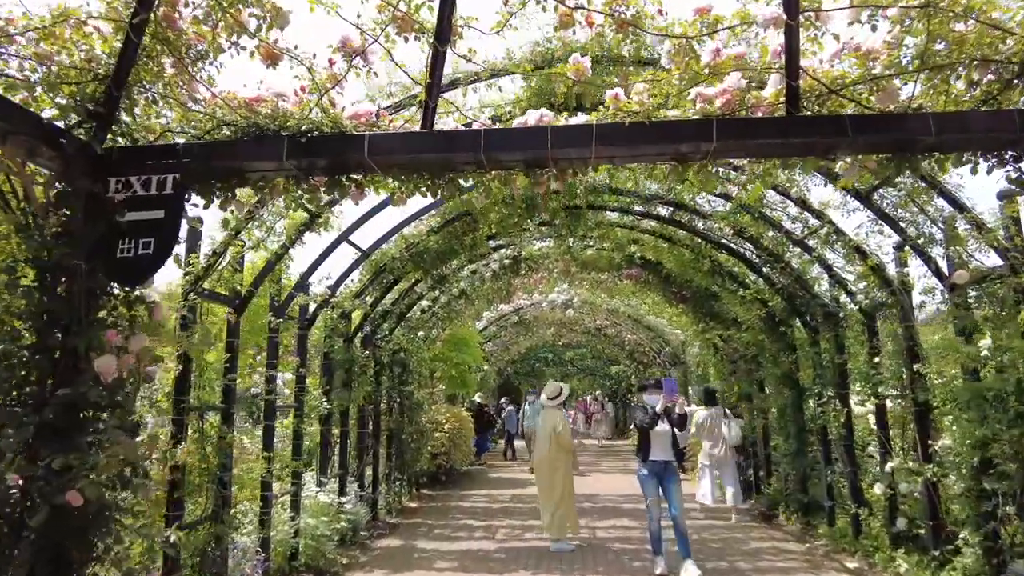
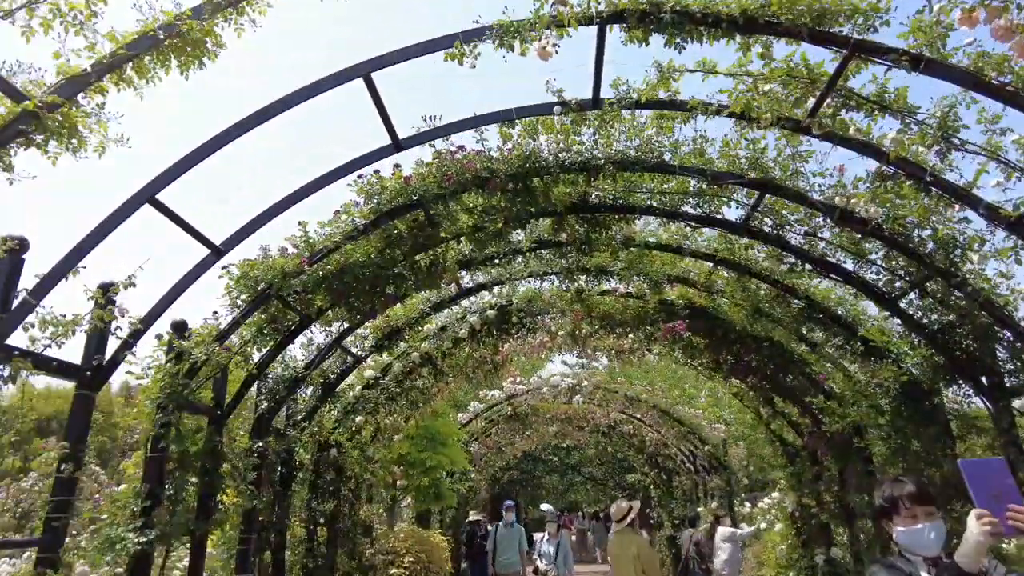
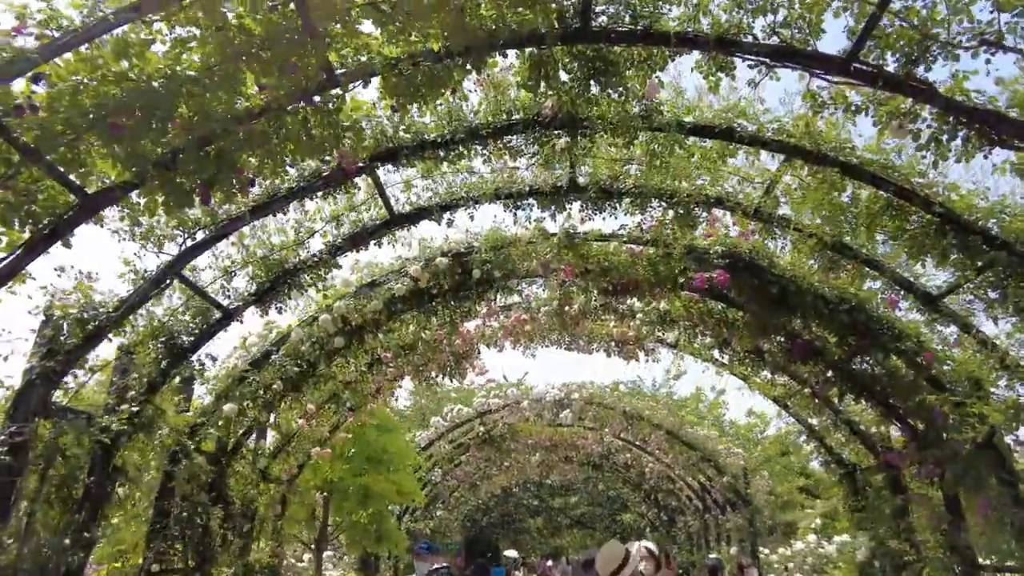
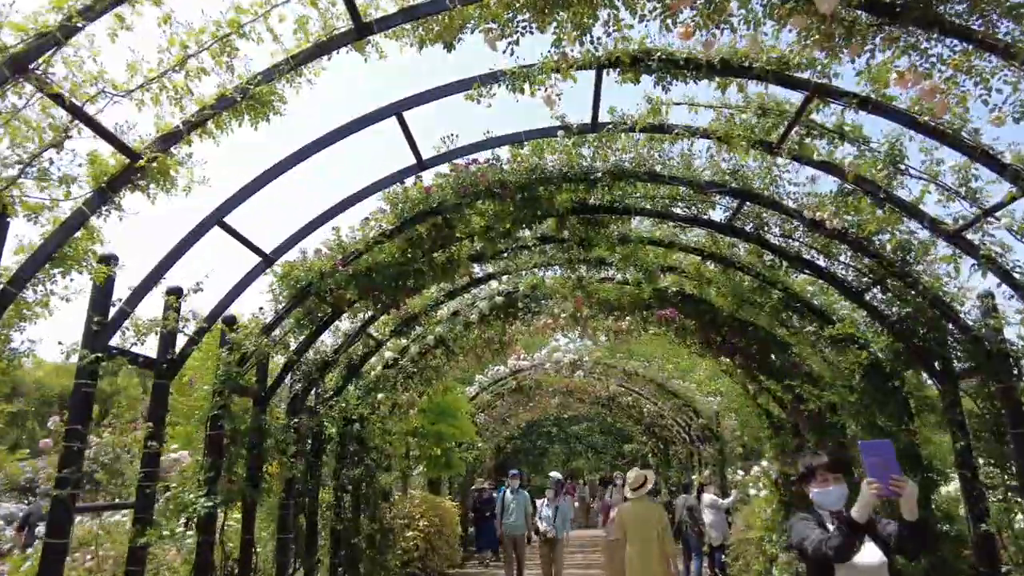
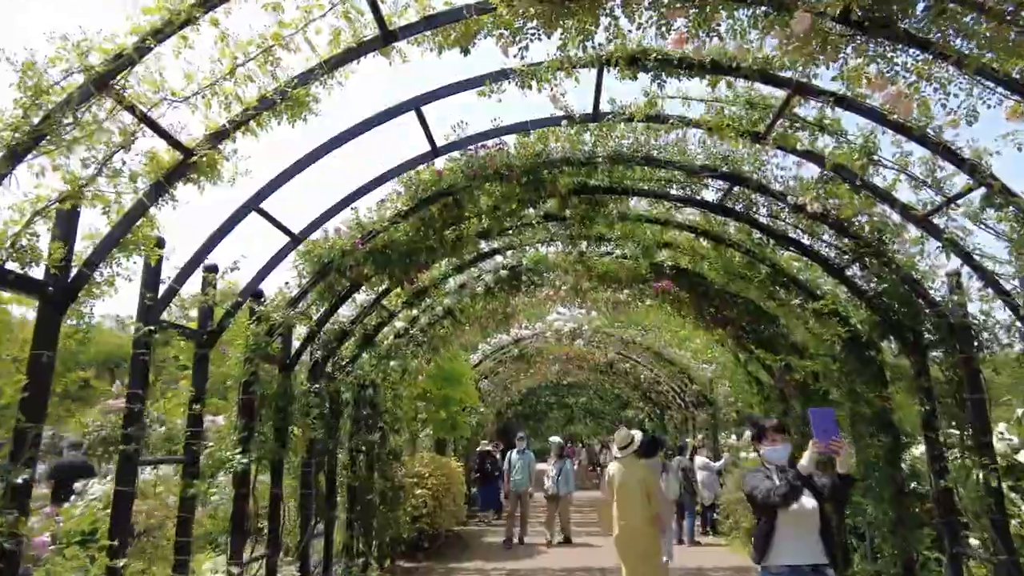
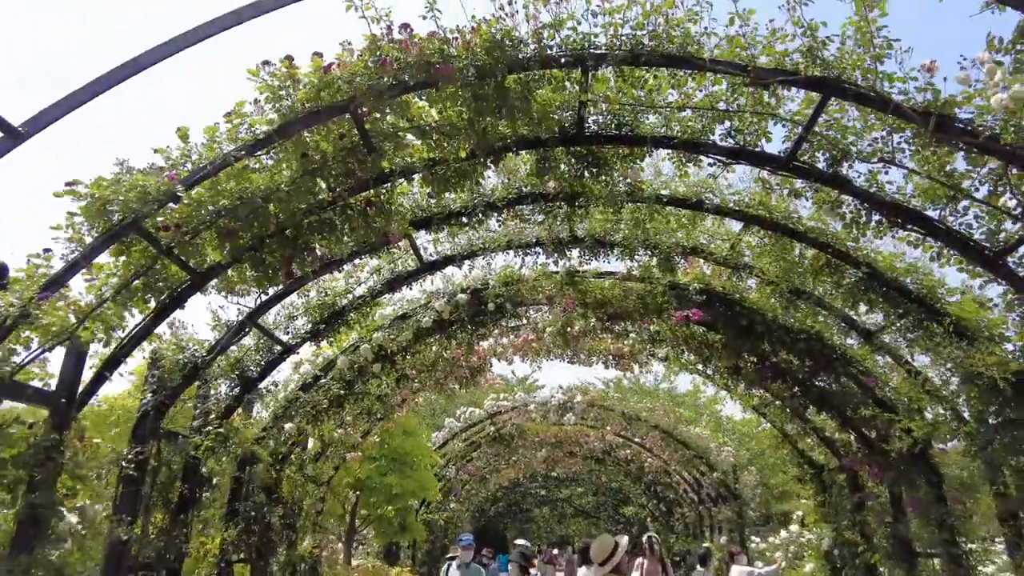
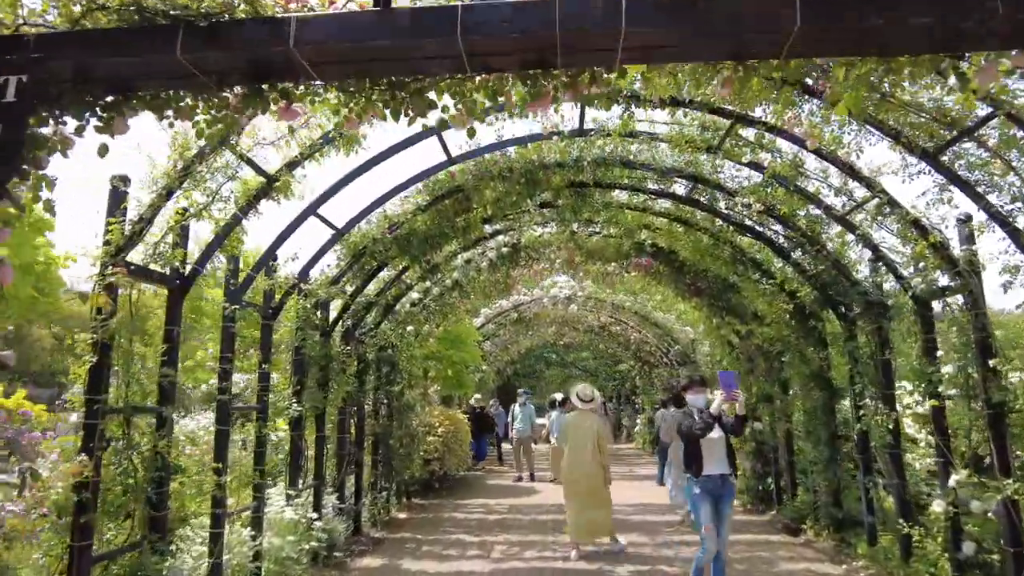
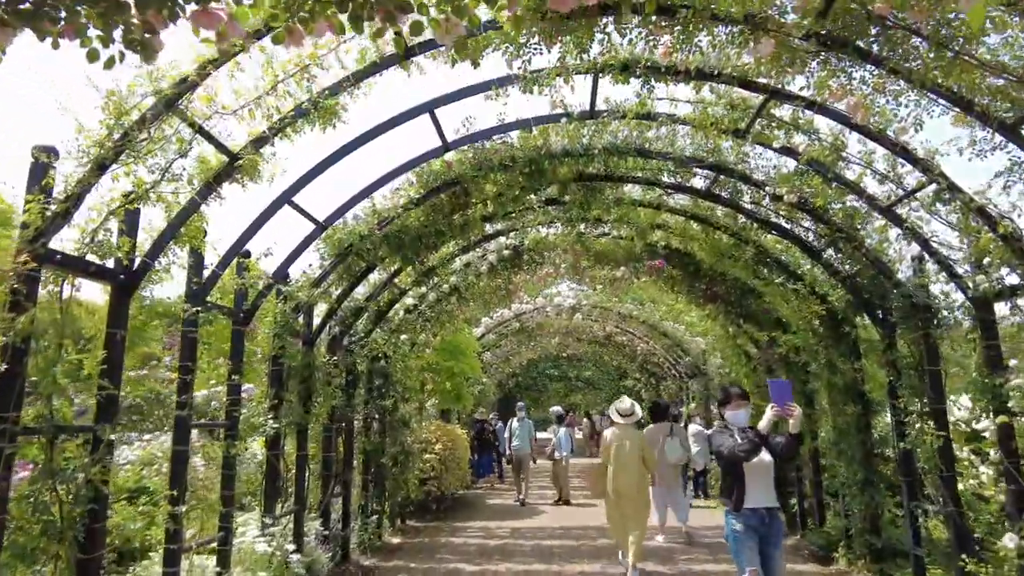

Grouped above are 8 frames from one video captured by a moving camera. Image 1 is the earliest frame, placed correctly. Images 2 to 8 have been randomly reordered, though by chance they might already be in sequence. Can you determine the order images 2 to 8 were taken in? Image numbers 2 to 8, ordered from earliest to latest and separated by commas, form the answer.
7, 8, 5, 4, 2, 6, 3
